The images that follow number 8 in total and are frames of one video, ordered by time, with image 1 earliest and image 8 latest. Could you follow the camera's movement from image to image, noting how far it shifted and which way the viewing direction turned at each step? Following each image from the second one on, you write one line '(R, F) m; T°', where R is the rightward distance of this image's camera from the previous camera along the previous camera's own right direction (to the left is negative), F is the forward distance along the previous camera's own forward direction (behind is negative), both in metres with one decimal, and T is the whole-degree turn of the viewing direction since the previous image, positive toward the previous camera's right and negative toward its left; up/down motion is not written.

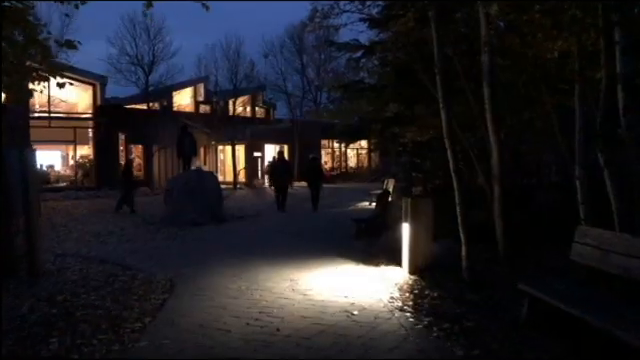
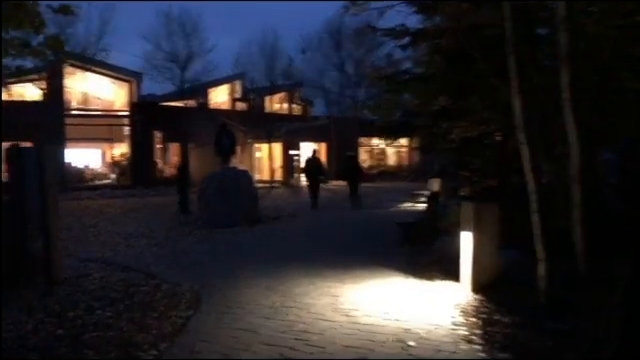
(-0.2, +1.6) m; -4°
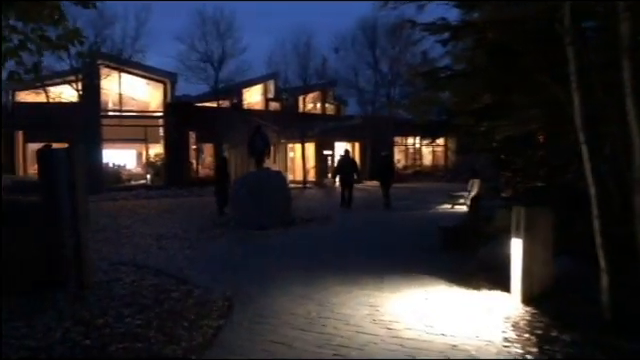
(-0.1, +0.6) m; -3°
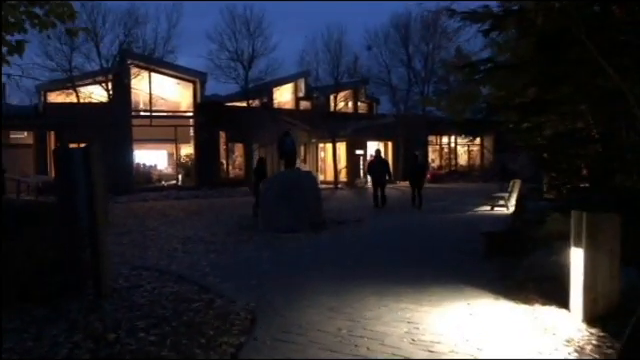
(0.0, +1.0) m; -3°
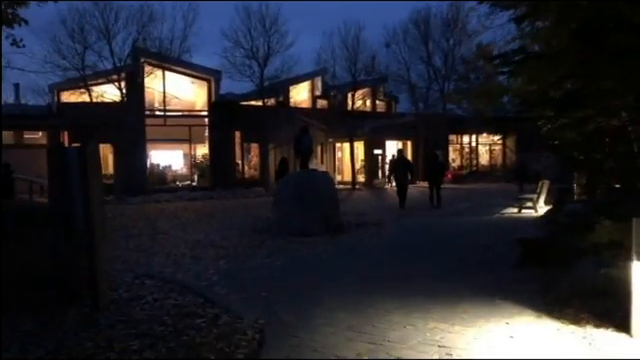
(0.0, +1.1) m; -2°
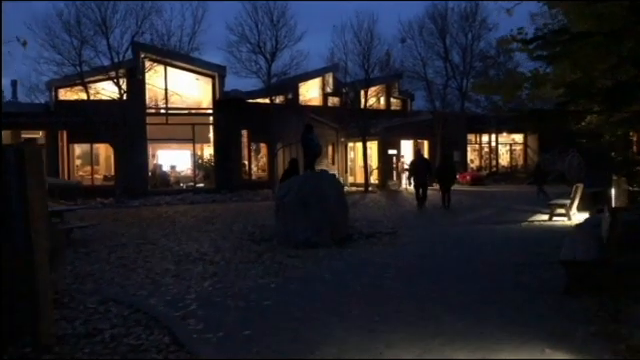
(+0.3, +2.3) m; -1°
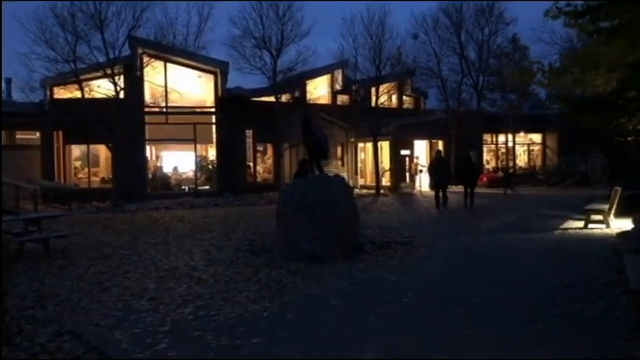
(+0.1, +2.1) m; -1°
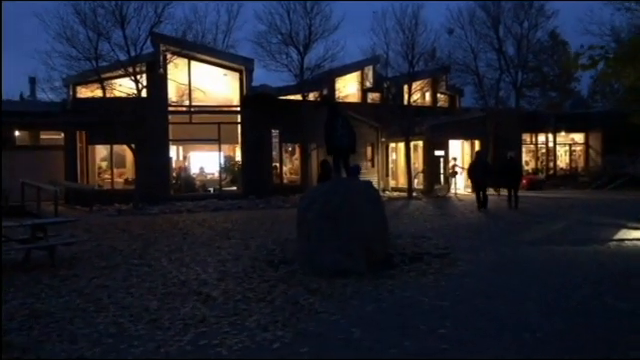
(+0.2, +1.6) m; -3°
